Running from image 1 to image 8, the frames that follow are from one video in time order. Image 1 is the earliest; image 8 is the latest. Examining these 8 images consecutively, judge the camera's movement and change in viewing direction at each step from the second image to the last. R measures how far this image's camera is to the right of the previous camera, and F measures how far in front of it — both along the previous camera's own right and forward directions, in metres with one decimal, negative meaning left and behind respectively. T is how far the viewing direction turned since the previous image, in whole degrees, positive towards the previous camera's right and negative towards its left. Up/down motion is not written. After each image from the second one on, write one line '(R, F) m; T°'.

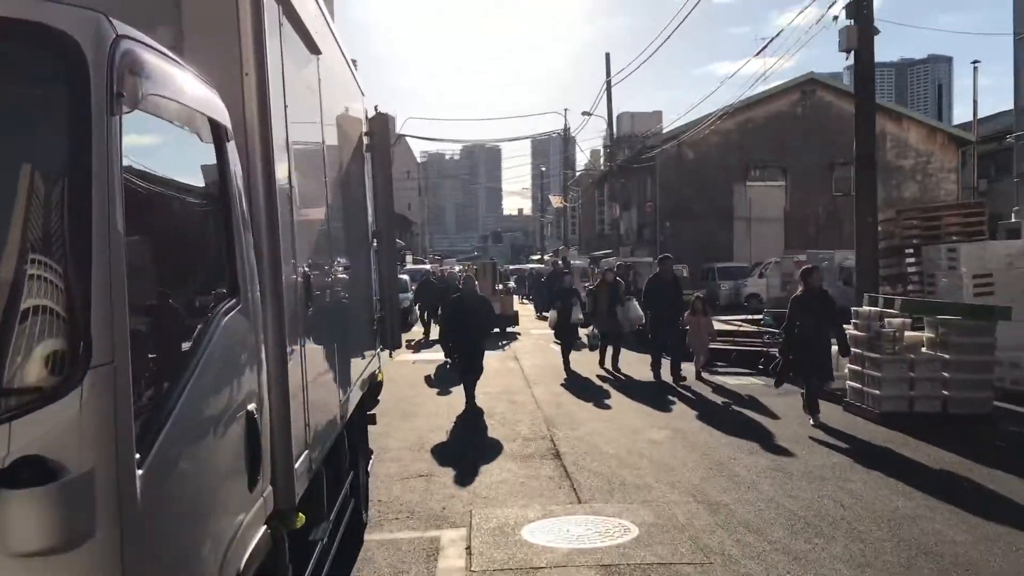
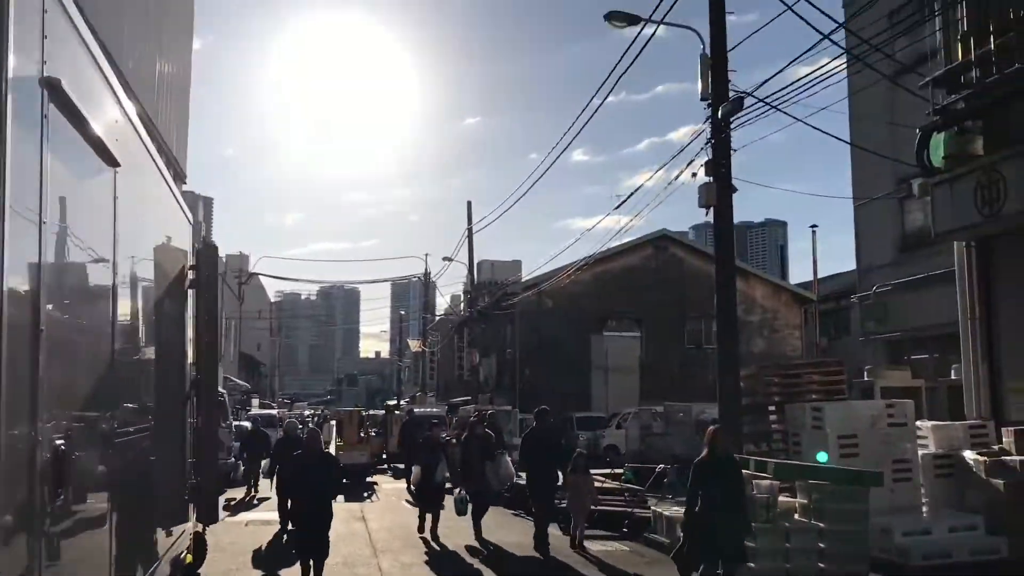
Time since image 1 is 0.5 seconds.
(+0.1, +0.9) m; +8°
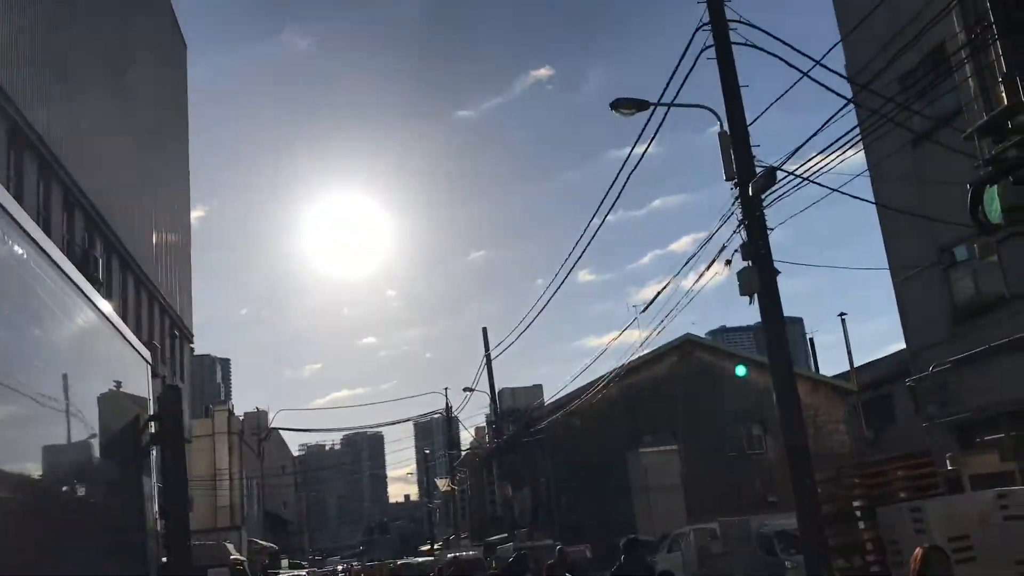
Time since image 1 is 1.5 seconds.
(-0.2, +1.4) m; -1°
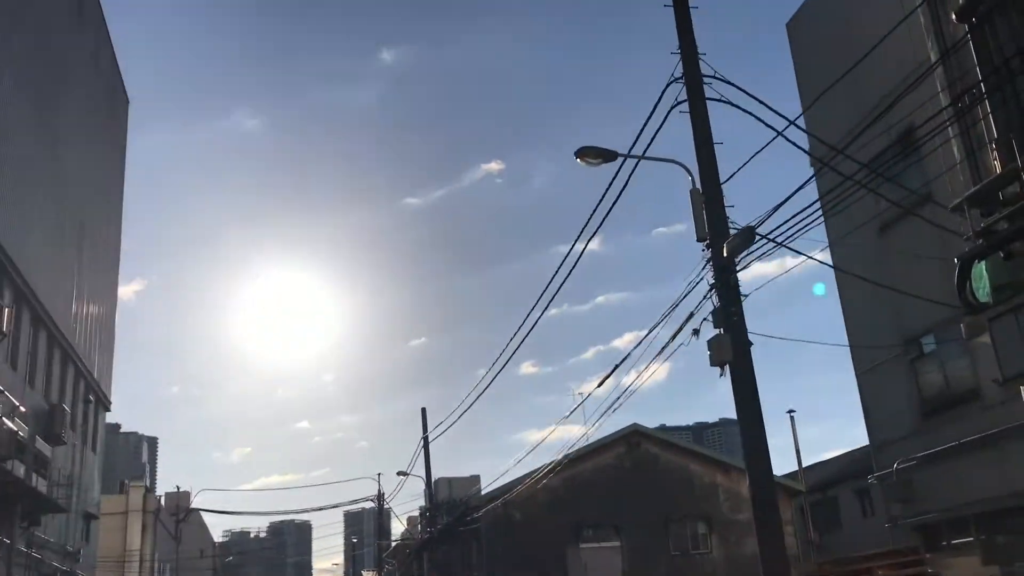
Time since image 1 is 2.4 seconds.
(0.0, +1.4) m; +3°
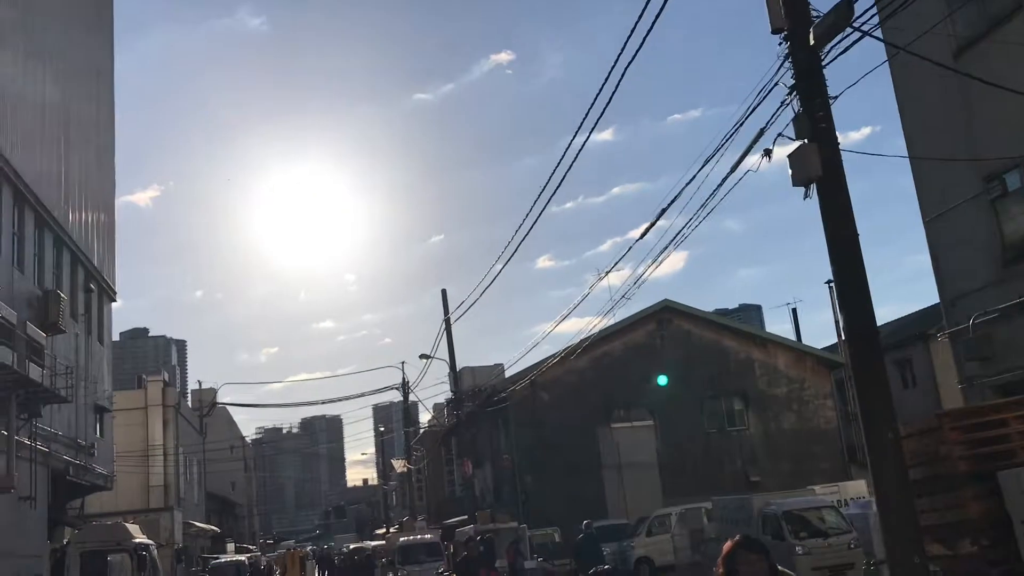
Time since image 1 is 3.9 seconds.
(-0.2, +2.1) m; -1°
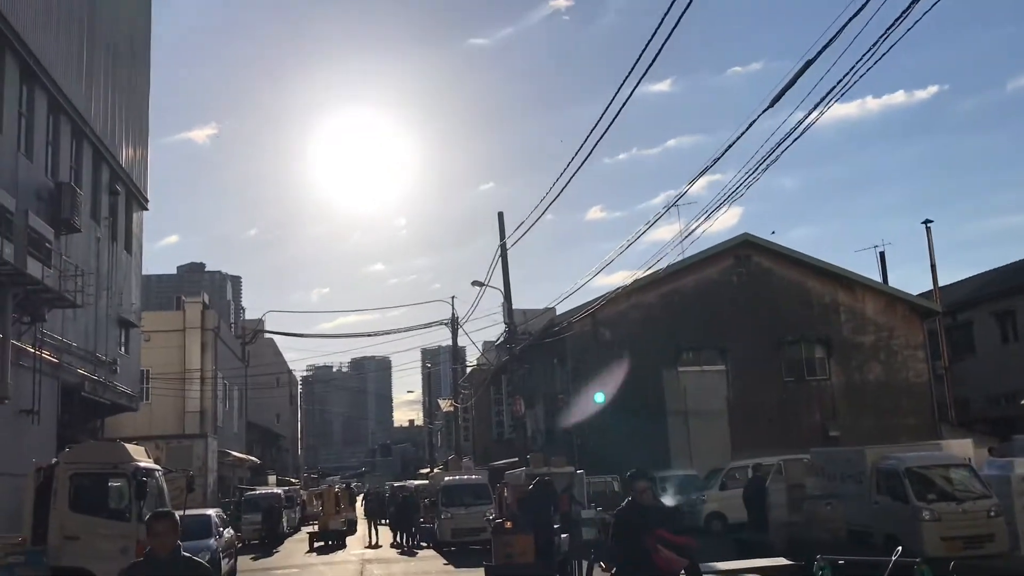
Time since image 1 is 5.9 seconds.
(-0.4, +3.1) m; -3°
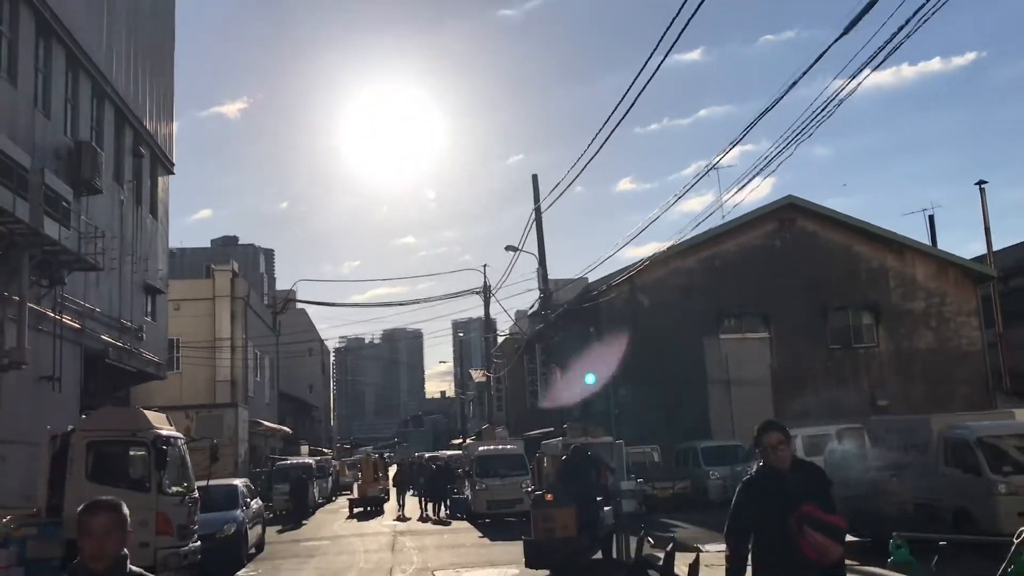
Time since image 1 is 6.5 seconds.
(-0.1, +1.0) m; -2°
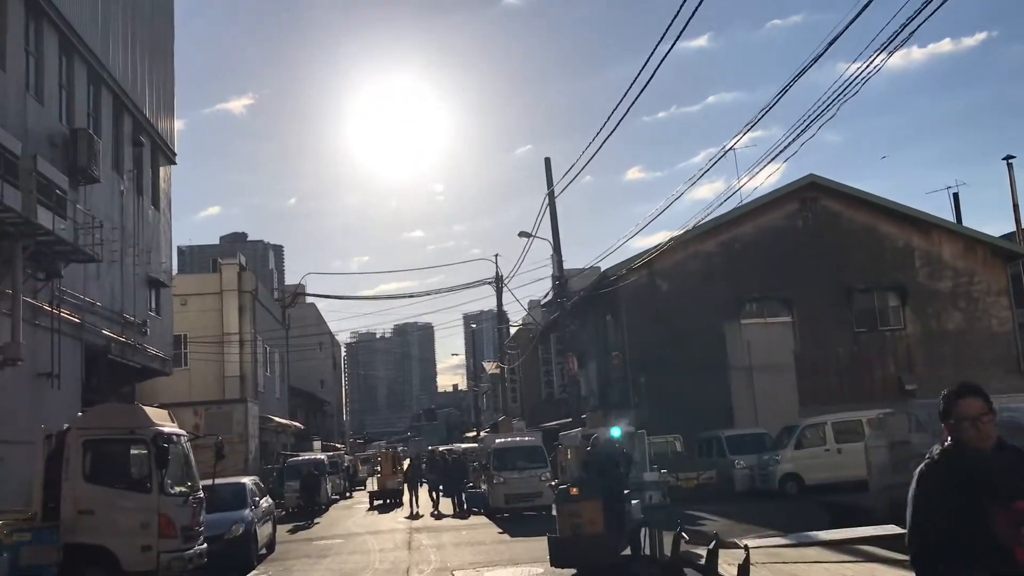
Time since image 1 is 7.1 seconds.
(-0.1, +0.9) m; -1°
